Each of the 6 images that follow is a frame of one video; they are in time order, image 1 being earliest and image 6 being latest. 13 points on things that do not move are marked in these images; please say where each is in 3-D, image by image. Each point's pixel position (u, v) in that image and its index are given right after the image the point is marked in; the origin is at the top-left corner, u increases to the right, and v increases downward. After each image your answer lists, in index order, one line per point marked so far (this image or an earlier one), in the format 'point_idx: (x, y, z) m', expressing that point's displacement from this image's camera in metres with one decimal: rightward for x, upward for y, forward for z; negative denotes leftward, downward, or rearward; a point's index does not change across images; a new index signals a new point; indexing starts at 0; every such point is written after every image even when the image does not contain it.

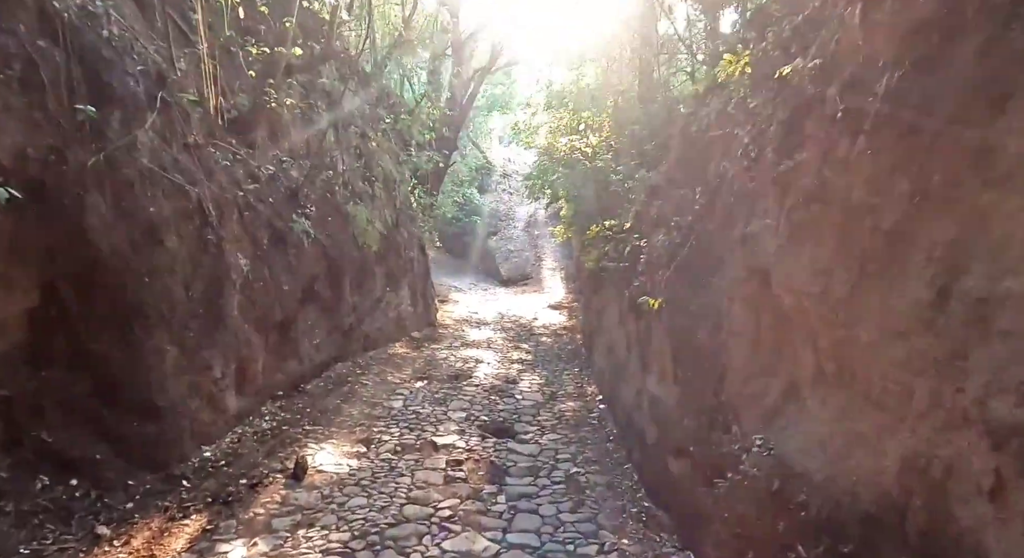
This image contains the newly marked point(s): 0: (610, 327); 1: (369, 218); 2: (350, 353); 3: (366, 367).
0: (+1.3, -0.6, +8.0) m
1: (-2.2, +0.9, +9.8) m
2: (-2.3, -1.1, +9.0) m
3: (-2.1, -1.3, +8.9) m
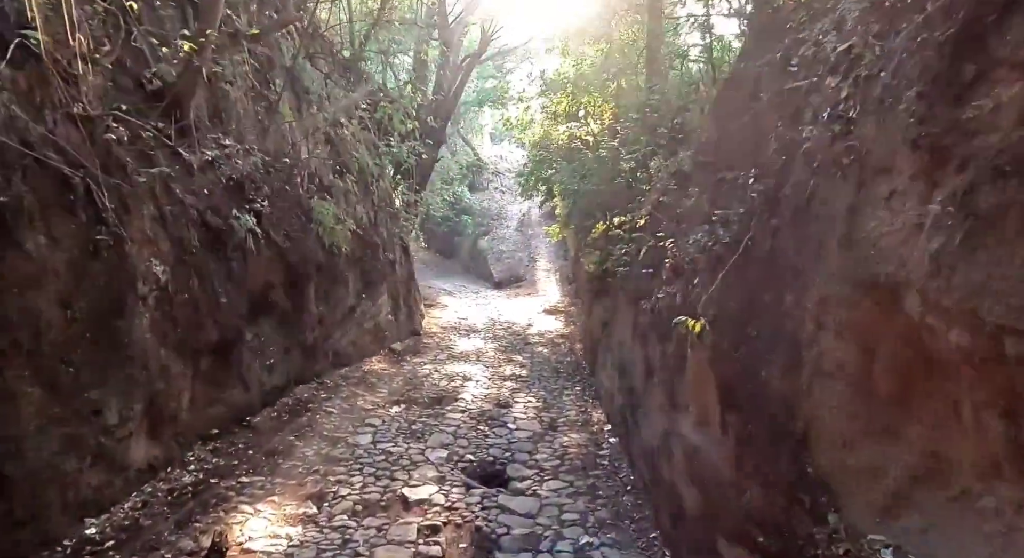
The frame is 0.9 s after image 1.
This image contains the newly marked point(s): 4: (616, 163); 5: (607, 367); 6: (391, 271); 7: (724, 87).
0: (+1.2, -0.7, +6.8) m
1: (-2.4, +0.8, +8.5) m
2: (-2.4, -1.2, +7.7) m
3: (-2.2, -1.3, +7.6) m
4: (+1.6, +1.7, +9.5) m
5: (+1.1, -1.1, +7.5) m
6: (-2.3, +0.1, +11.8) m
7: (+1.7, +1.5, +5.0) m
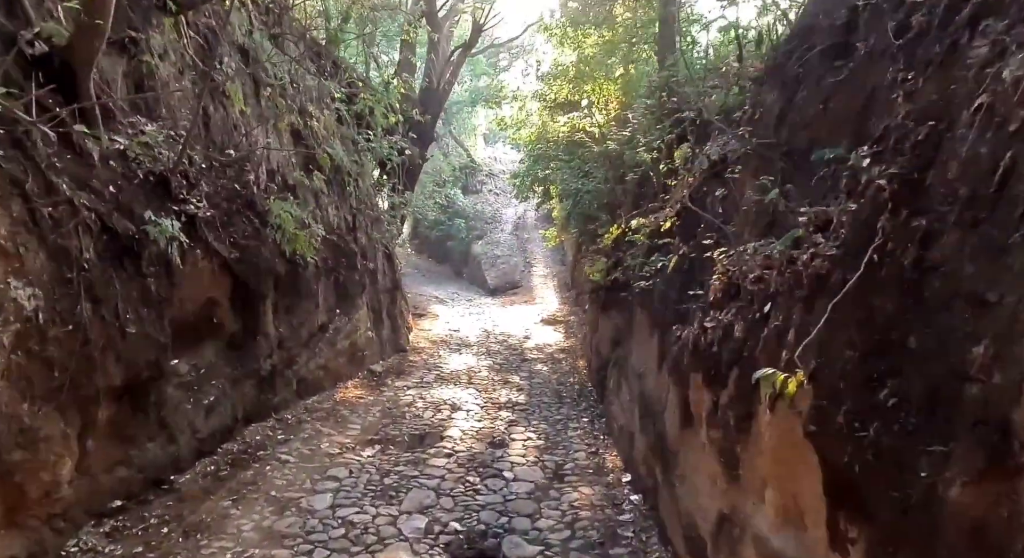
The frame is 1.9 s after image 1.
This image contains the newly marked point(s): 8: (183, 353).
0: (+1.1, -0.8, +5.6) m
1: (-2.4, +0.7, +7.3) m
2: (-2.5, -1.3, +6.5) m
3: (-2.2, -1.5, +6.4) m
4: (+1.6, +1.6, +8.3) m
5: (+1.1, -1.2, +6.3) m
6: (-2.4, -0.1, +10.6) m
7: (+1.7, +1.4, +3.8) m
8: (-2.8, -0.6, +5.4) m
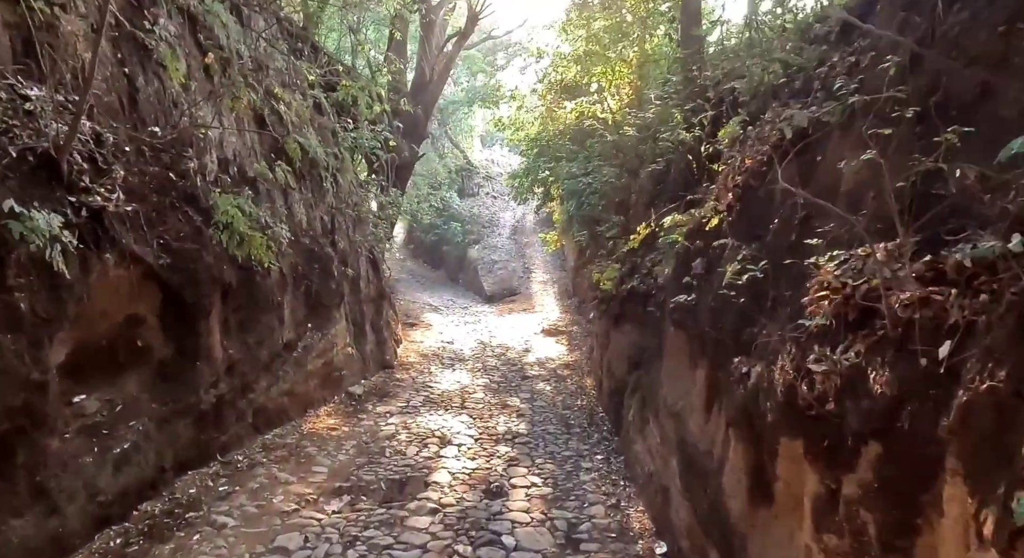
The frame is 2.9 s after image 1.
0: (+1.1, -0.9, +4.4) m
1: (-2.4, +0.6, +6.1) m
2: (-2.5, -1.4, +5.3) m
3: (-2.2, -1.6, +5.1) m
4: (+1.5, +1.5, +7.1) m
5: (+1.1, -1.3, +5.1) m
6: (-2.4, -0.2, +9.4) m
7: (+1.7, +1.3, +2.7) m
8: (-2.8, -0.7, +4.2) m
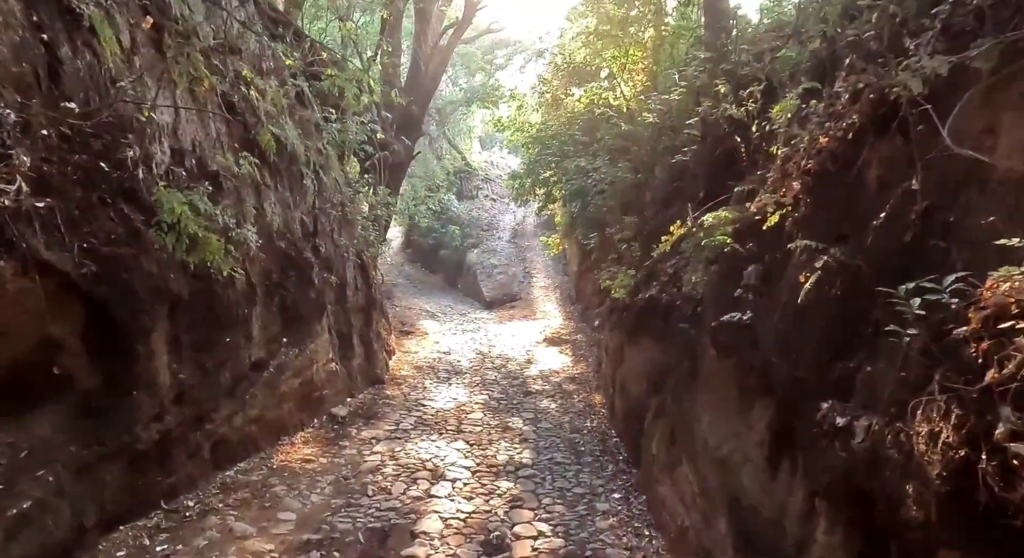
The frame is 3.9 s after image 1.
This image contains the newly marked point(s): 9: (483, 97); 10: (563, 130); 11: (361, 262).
0: (+1.2, -1.0, +3.5) m
1: (-2.4, +0.5, +5.2) m
2: (-2.4, -1.5, +4.4) m
3: (-2.2, -1.7, +4.2) m
4: (+1.6, +1.4, +6.2) m
5: (+1.1, -1.4, +4.2) m
6: (-2.4, -0.3, +8.5) m
7: (+1.7, +1.3, +1.8) m
8: (-2.8, -0.8, +3.3) m
9: (-0.8, +5.4, +18.6) m
10: (+0.7, +2.3, +9.8) m
11: (-2.4, +0.3, +10.1) m
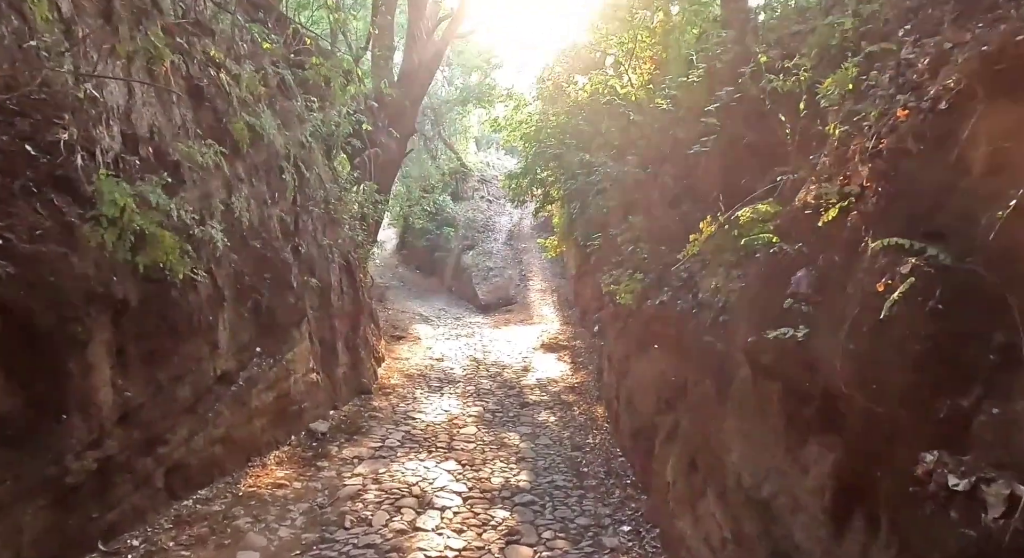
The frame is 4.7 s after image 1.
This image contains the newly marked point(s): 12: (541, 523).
0: (+1.1, -1.0, +2.9) m
1: (-2.4, +0.5, +4.6) m
2: (-2.5, -1.5, +3.7) m
3: (-2.2, -1.7, +3.6) m
4: (+1.5, +1.3, +5.6) m
5: (+1.1, -1.4, +3.6) m
6: (-2.4, -0.3, +7.9) m
7: (+1.7, +1.2, +1.2) m
8: (-2.8, -0.8, +2.7) m
9: (-0.9, +5.3, +18.0) m
10: (+0.7, +2.3, +9.2) m
11: (-2.5, +0.2, +9.5) m
12: (+0.2, -1.9, +4.9) m
